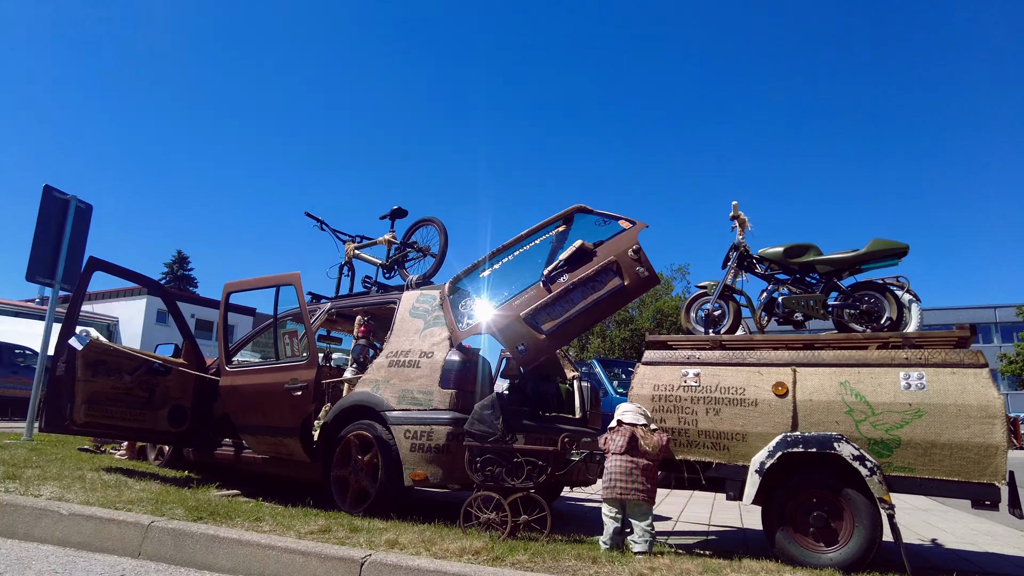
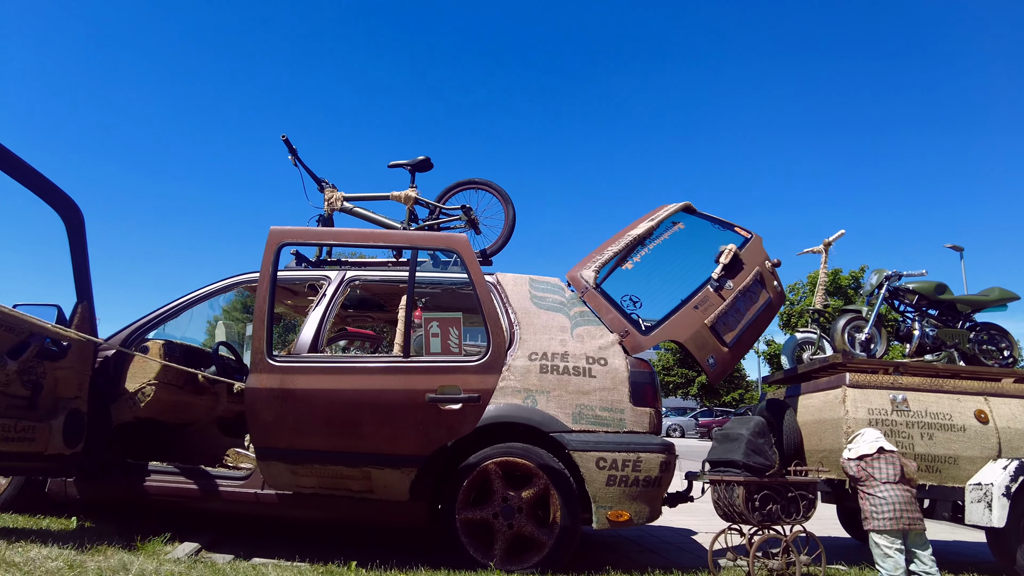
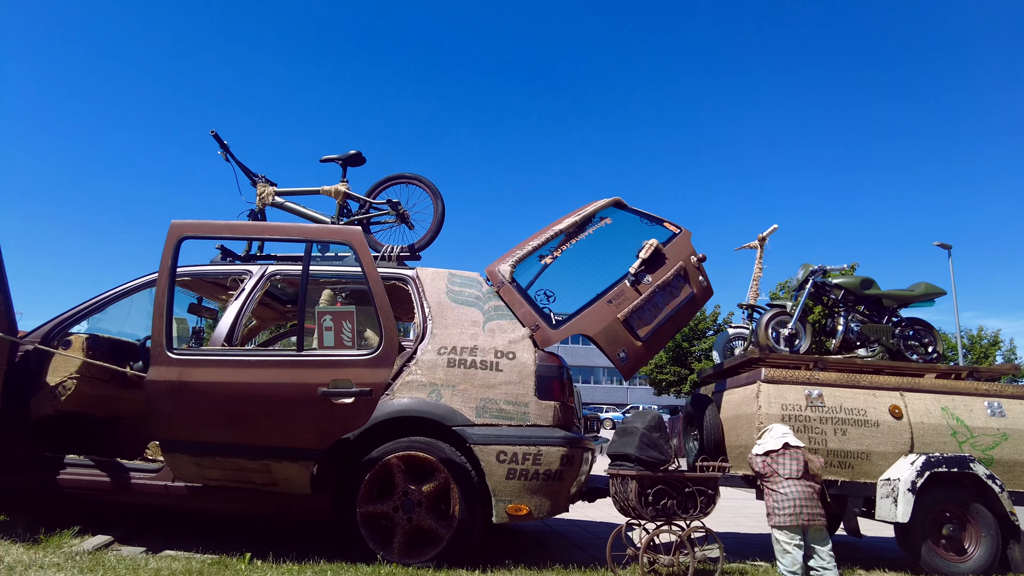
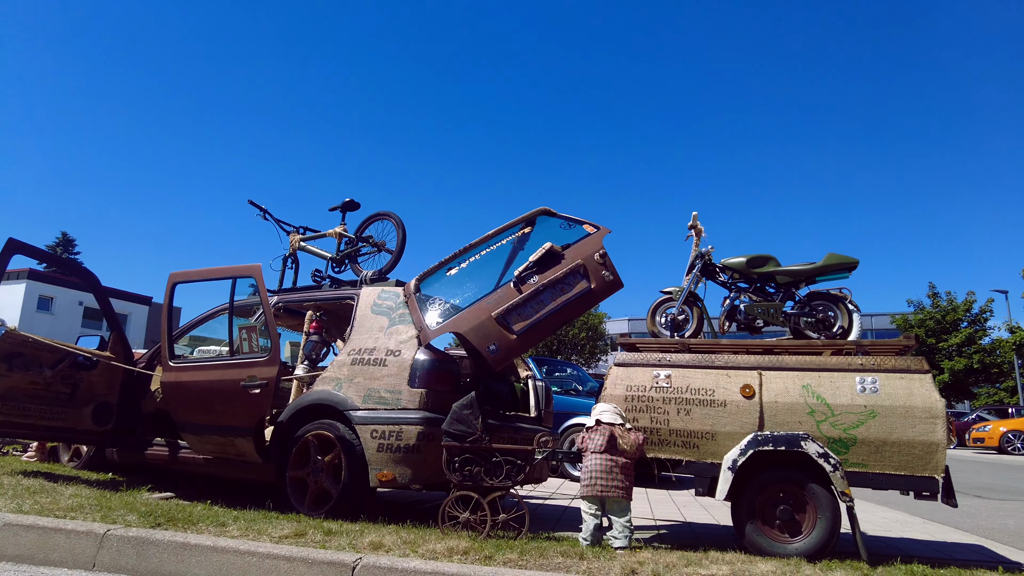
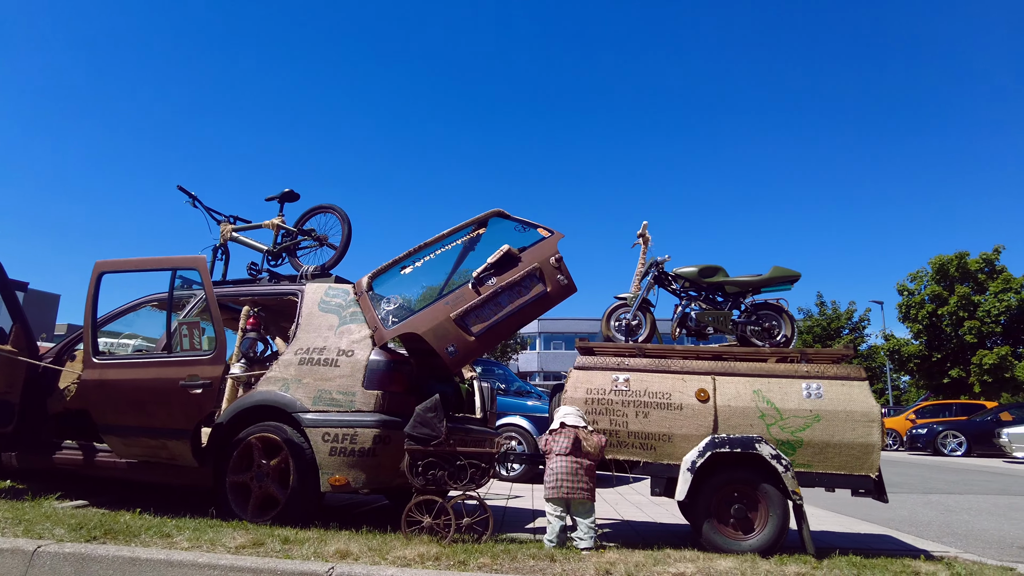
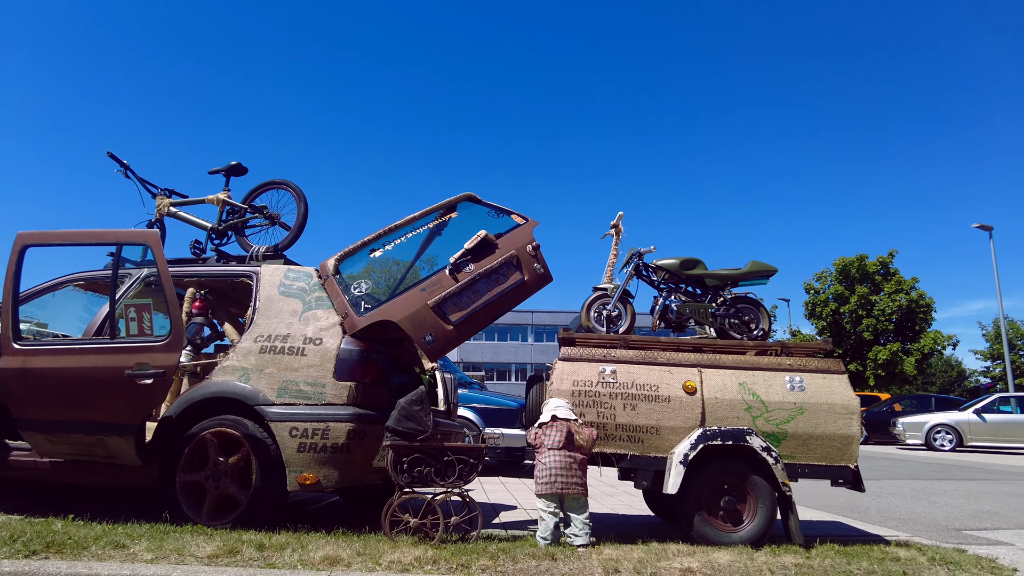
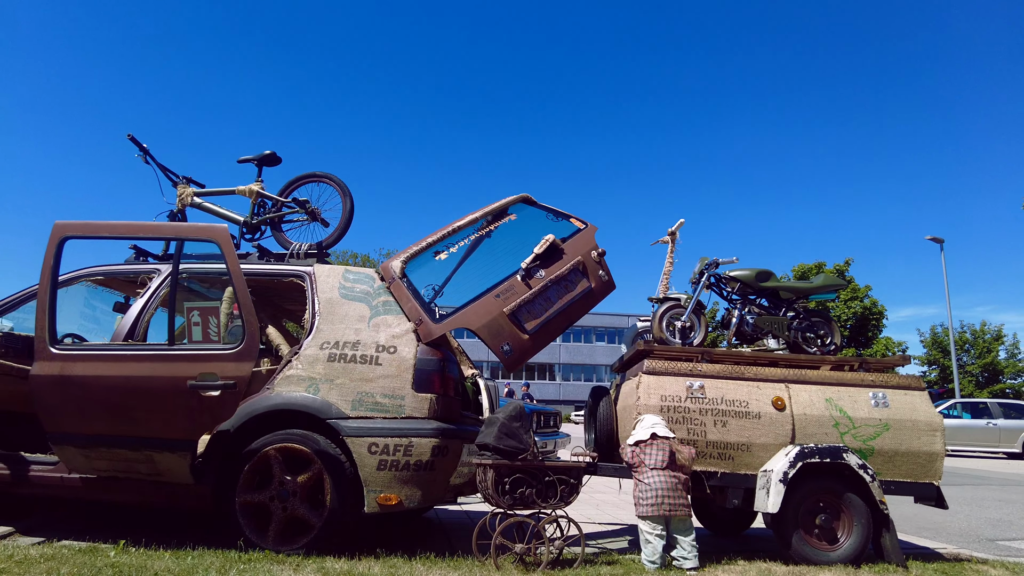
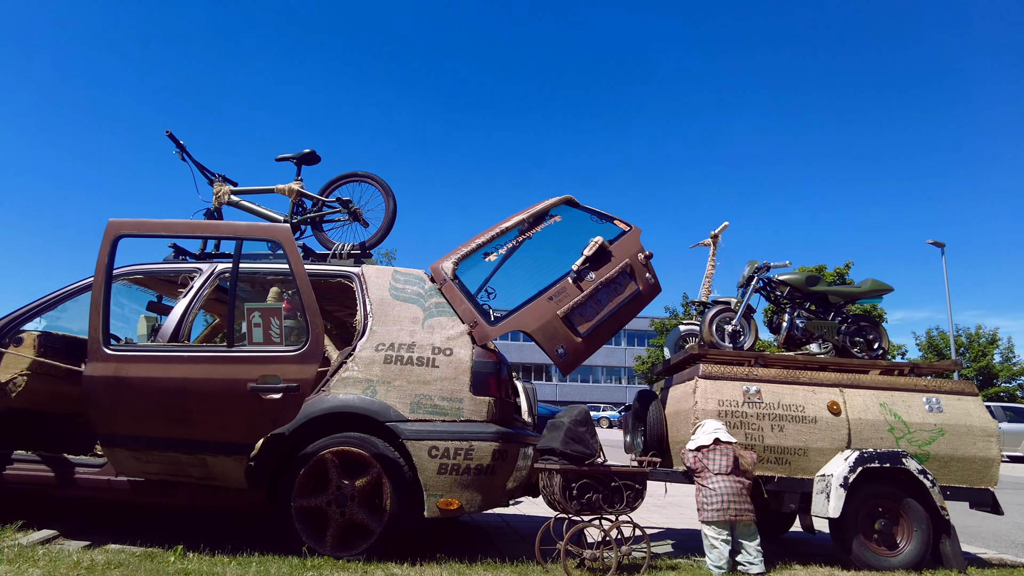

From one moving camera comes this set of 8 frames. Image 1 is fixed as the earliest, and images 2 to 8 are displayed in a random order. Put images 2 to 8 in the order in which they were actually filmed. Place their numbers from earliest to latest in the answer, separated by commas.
4, 5, 6, 7, 8, 3, 2
